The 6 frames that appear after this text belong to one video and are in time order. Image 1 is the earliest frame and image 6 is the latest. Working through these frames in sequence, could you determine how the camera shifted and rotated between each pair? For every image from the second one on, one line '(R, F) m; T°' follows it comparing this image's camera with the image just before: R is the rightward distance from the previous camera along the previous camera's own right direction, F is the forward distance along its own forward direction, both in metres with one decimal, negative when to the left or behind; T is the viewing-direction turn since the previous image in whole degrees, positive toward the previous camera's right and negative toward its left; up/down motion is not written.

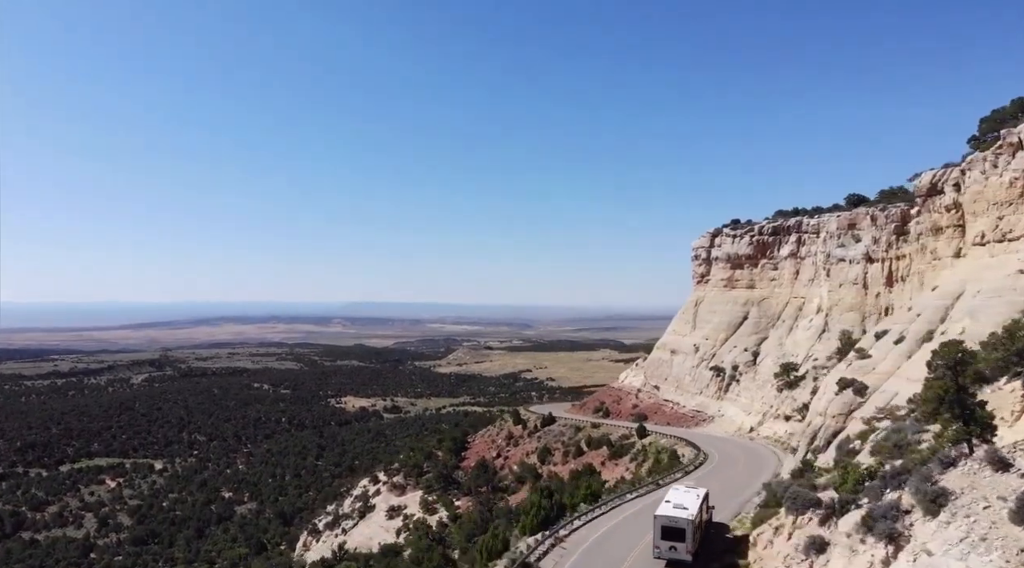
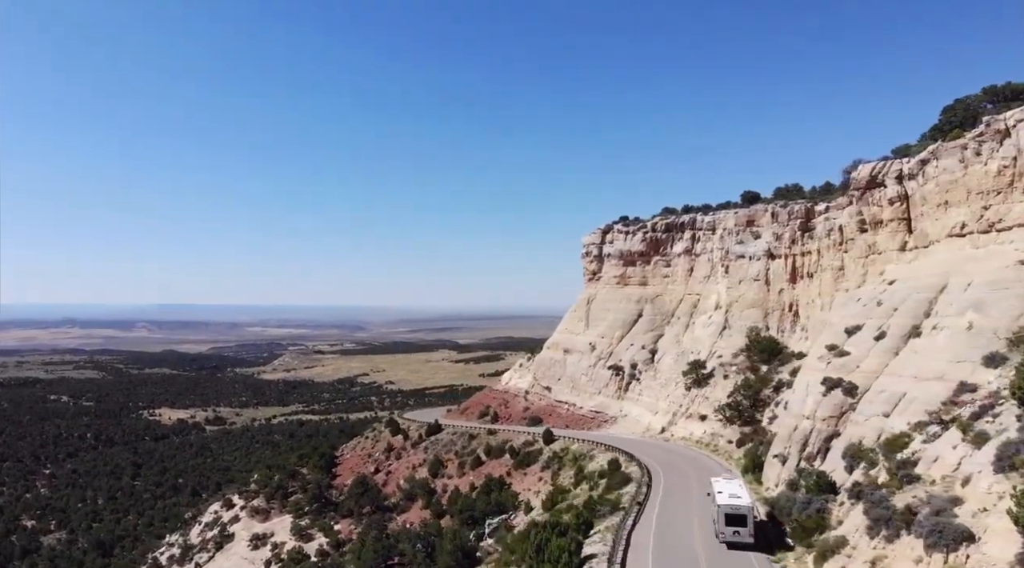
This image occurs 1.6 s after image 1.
(-3.5, +4.5) m; +13°
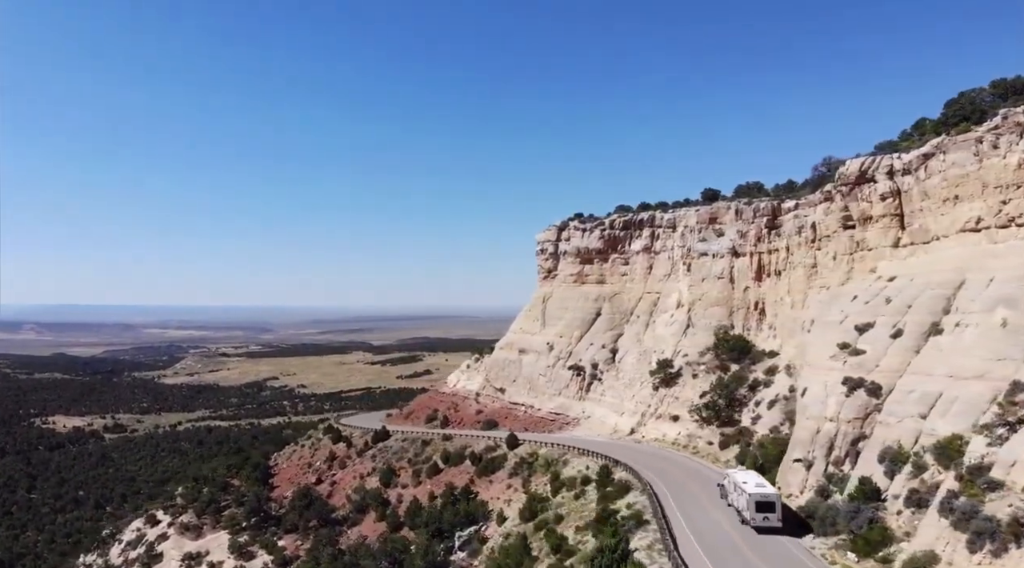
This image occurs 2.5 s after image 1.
(-2.6, +2.2) m; +6°
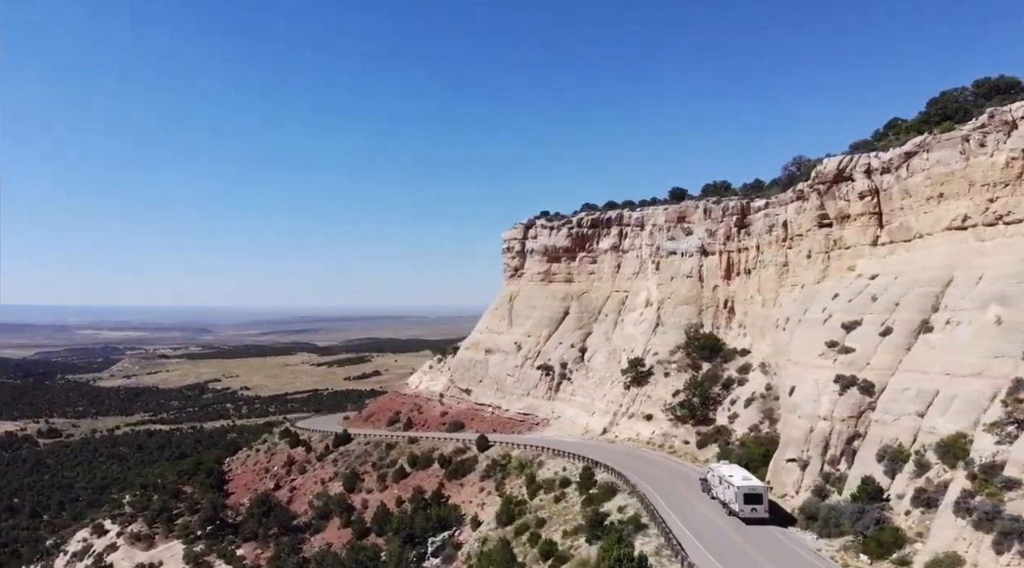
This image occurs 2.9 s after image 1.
(-1.1, +0.9) m; +4°
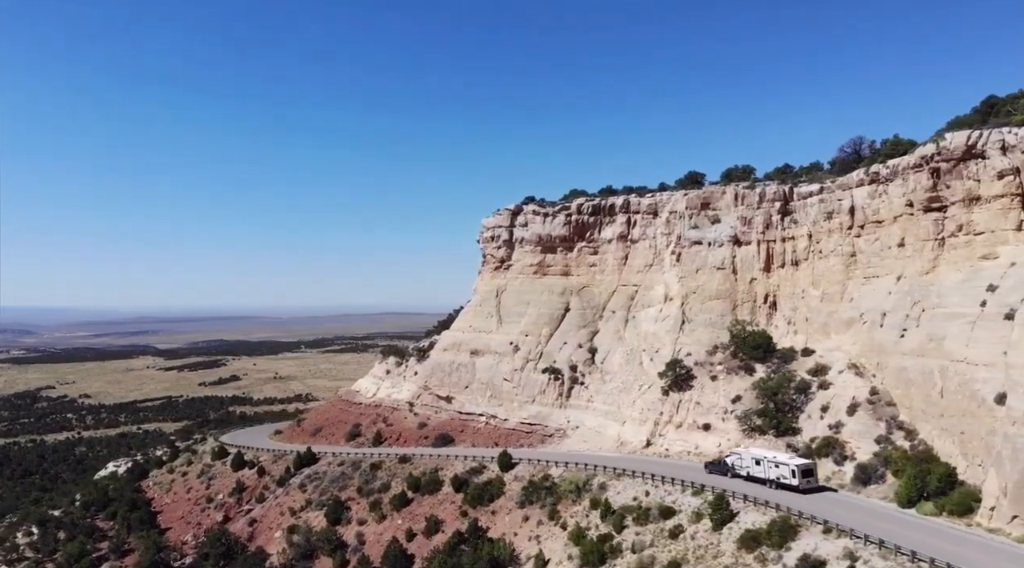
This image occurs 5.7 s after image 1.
(-7.6, +6.5) m; +10°
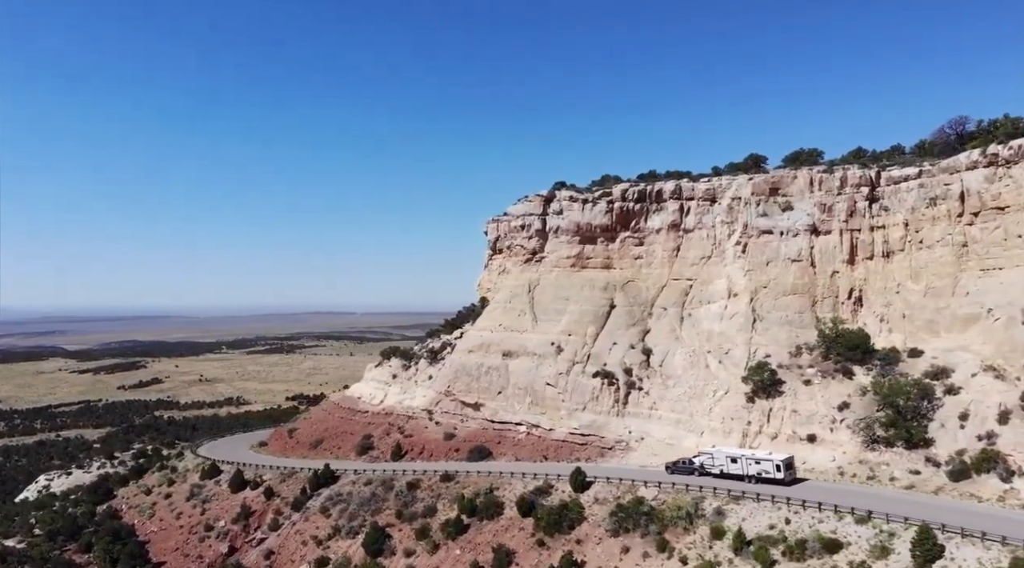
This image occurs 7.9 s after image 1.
(-5.8, +4.9) m; +5°
